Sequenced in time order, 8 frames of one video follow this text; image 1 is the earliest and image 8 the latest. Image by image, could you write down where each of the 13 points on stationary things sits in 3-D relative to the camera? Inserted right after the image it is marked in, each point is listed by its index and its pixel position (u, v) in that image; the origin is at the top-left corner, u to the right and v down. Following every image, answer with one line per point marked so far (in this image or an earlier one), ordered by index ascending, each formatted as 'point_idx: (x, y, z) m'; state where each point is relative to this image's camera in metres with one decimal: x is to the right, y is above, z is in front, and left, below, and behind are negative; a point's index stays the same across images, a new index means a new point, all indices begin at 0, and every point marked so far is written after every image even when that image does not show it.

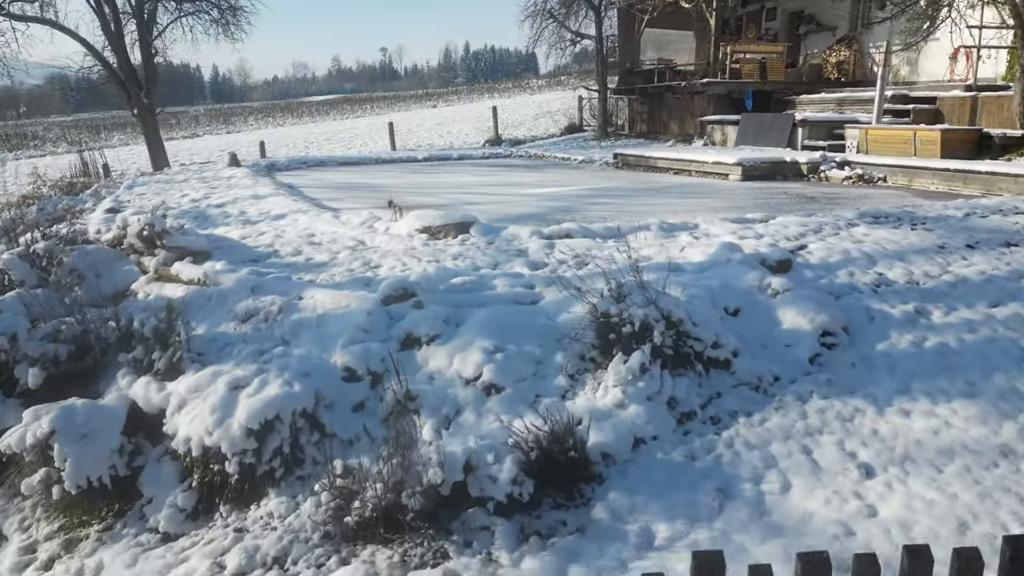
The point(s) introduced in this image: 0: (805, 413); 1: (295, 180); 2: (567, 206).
0: (+1.5, -0.7, +3.9) m
1: (-3.6, +1.8, +12.4) m
2: (+0.7, +1.0, +9.2) m
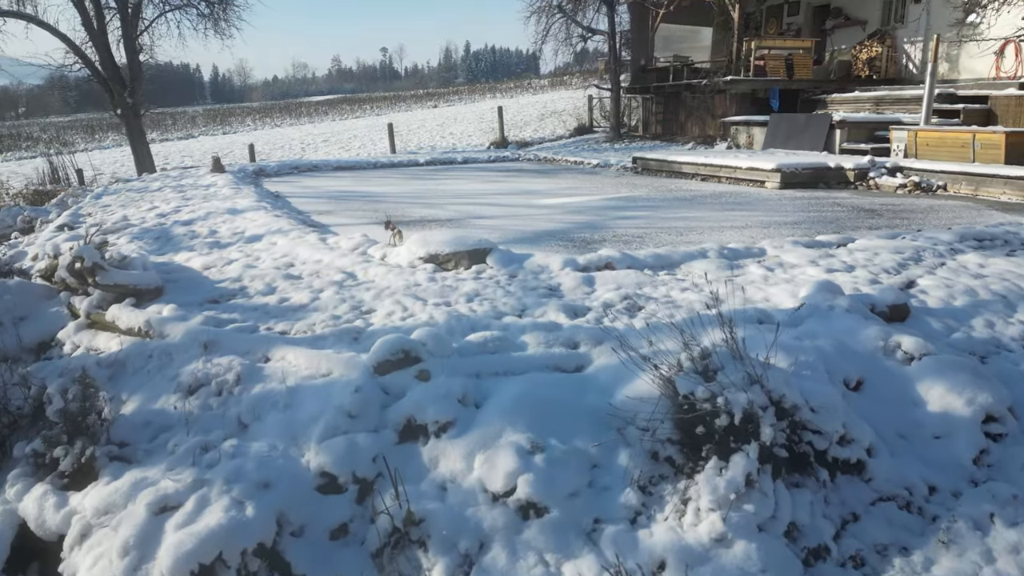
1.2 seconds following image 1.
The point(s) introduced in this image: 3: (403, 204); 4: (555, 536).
0: (+1.7, -1.0, +2.7) m
1: (-3.5, +1.5, +11.2) m
2: (+0.9, +0.7, +7.9) m
3: (-1.4, +1.1, +9.5) m
4: (+0.2, -0.9, +2.7) m
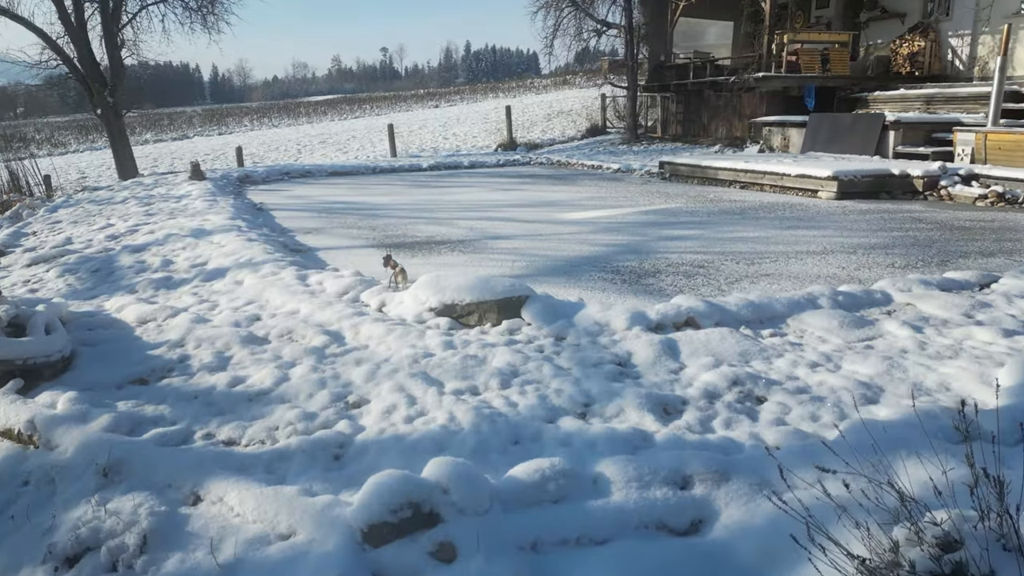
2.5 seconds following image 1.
0: (+1.9, -1.3, +1.3) m
1: (-3.2, +1.2, +9.8) m
2: (+1.1, +0.4, +6.6) m
3: (-1.2, +0.7, +8.1) m
4: (+0.4, -1.2, +1.3) m
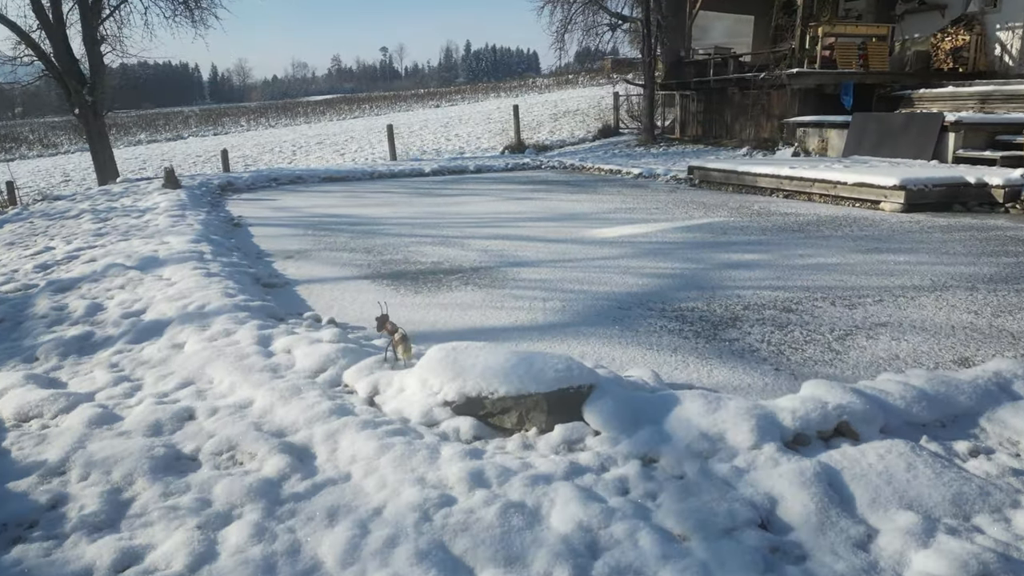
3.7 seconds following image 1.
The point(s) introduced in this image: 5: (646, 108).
0: (+2.1, -1.6, +0.1) m
1: (-3.0, +0.9, +8.6) m
2: (+1.3, +0.1, +5.3) m
3: (-1.0, +0.5, +6.9) m
4: (+0.6, -1.5, +0.1) m
5: (+3.2, +4.3, +17.5) m
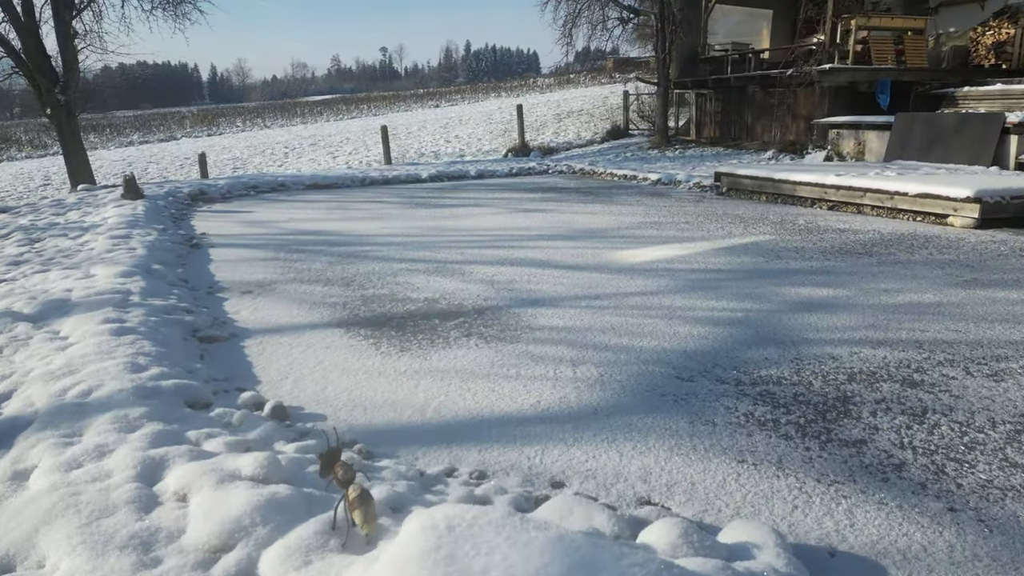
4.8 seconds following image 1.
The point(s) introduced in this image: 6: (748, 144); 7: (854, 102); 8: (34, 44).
0: (+2.2, -1.8, -1.1) m
1: (-3.0, +0.6, +7.4) m
2: (+1.4, -0.2, +4.1) m
3: (-0.9, +0.2, +5.7) m
4: (+0.7, -1.8, -1.1) m
5: (+3.2, +4.0, +16.3) m
6: (+4.7, +2.9, +14.8) m
7: (+6.2, +3.4, +13.5) m
8: (-9.6, +4.9, +14.9) m
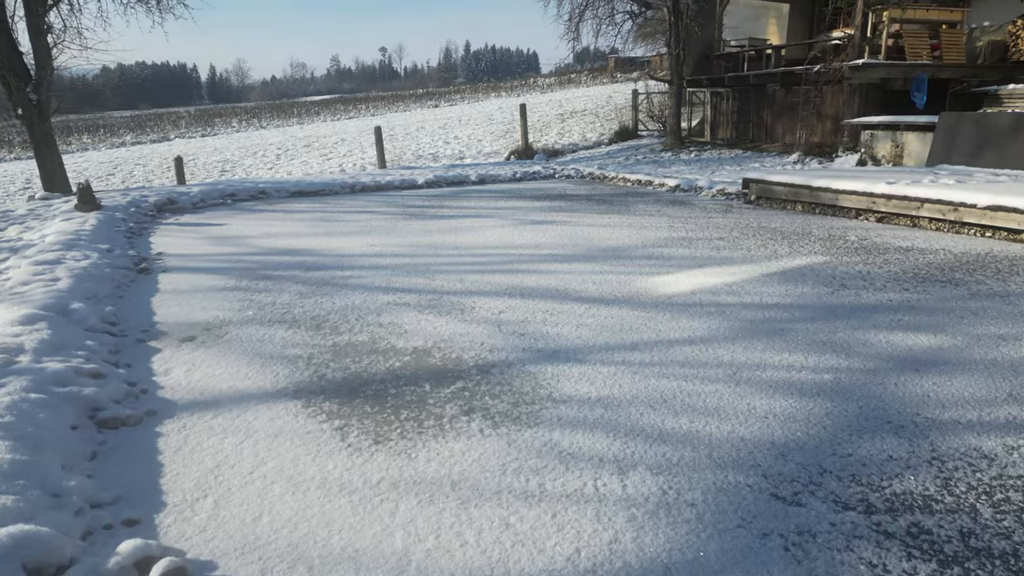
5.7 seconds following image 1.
0: (+2.3, -2.1, -2.1) m
1: (-2.9, +0.4, +6.4) m
2: (+1.4, -0.4, +3.1) m
3: (-0.8, -0.1, +4.7) m
4: (+0.7, -2.0, -2.1) m
5: (+3.3, +3.8, +15.3) m
6: (+4.8, +2.6, +13.8) m
7: (+6.3, +3.2, +12.5) m
8: (-9.6, +4.7, +13.9) m
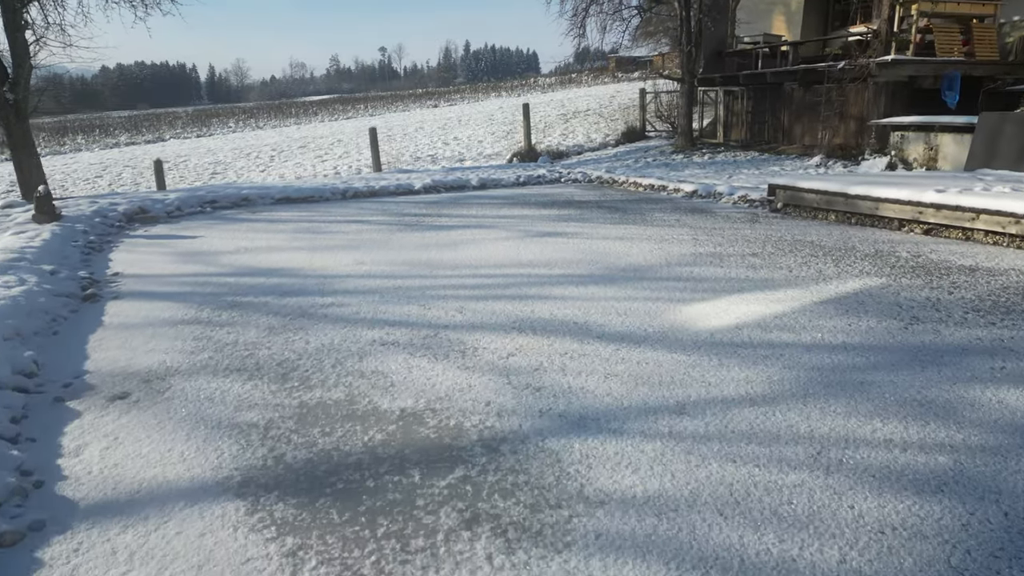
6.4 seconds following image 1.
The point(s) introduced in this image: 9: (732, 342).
0: (+2.3, -2.2, -2.9) m
1: (-2.8, +0.2, +5.6) m
2: (+1.5, -0.6, +2.4) m
3: (-0.8, -0.2, +3.9) m
4: (+0.8, -2.2, -2.8) m
5: (+3.4, +3.6, +14.5) m
6: (+4.8, +2.5, +13.0) m
7: (+6.4, +3.0, +11.7) m
8: (-9.5, +4.5, +13.1) m
9: (+1.1, -0.3, +3.7) m
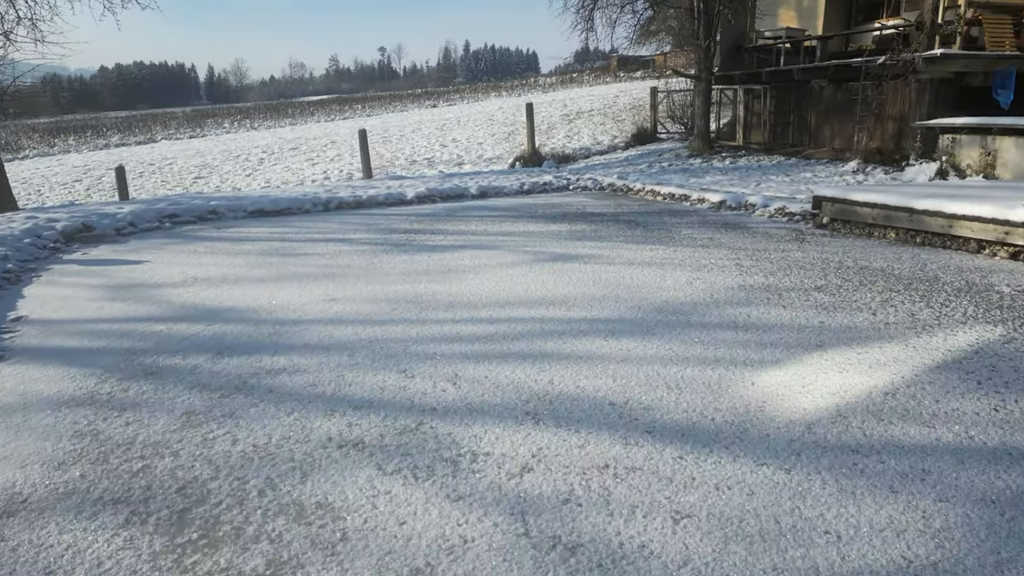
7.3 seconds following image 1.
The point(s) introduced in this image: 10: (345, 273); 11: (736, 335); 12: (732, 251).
0: (+2.4, -2.5, -4.0) m
1: (-2.8, -0.1, +4.5) m
2: (+1.5, -0.8, +1.2) m
3: (-0.7, -0.5, +2.8) m
4: (+0.8, -2.5, -4.0) m
5: (+3.4, +3.3, +13.4) m
6: (+4.9, +2.2, +11.9) m
7: (+6.4, +2.7, +10.6) m
8: (-9.5, +4.2, +12.0) m
9: (+1.1, -0.5, +2.6) m
10: (-1.2, +0.1, +5.4) m
11: (+1.1, -0.2, +3.8) m
12: (+1.8, +0.3, +6.0) m
